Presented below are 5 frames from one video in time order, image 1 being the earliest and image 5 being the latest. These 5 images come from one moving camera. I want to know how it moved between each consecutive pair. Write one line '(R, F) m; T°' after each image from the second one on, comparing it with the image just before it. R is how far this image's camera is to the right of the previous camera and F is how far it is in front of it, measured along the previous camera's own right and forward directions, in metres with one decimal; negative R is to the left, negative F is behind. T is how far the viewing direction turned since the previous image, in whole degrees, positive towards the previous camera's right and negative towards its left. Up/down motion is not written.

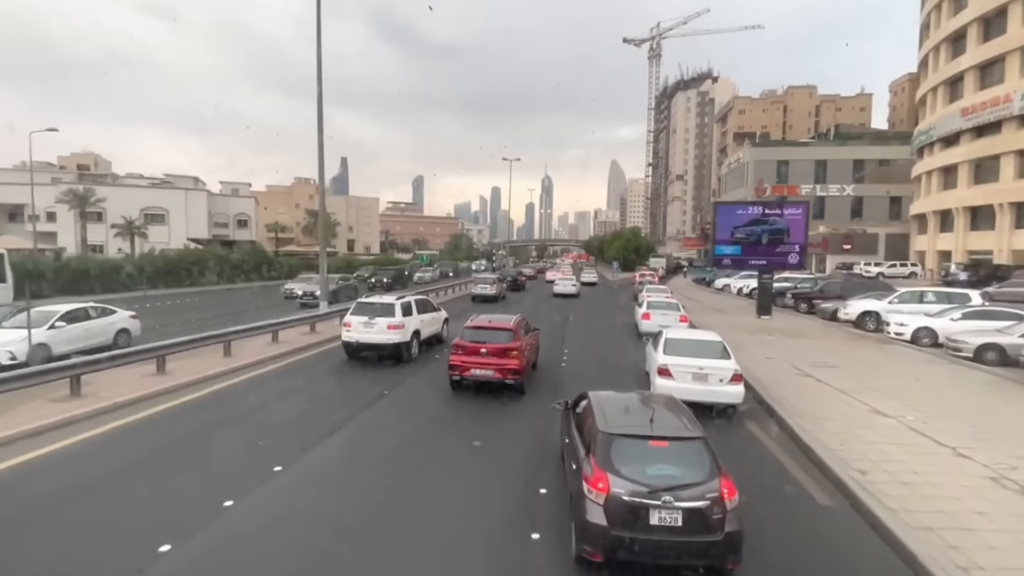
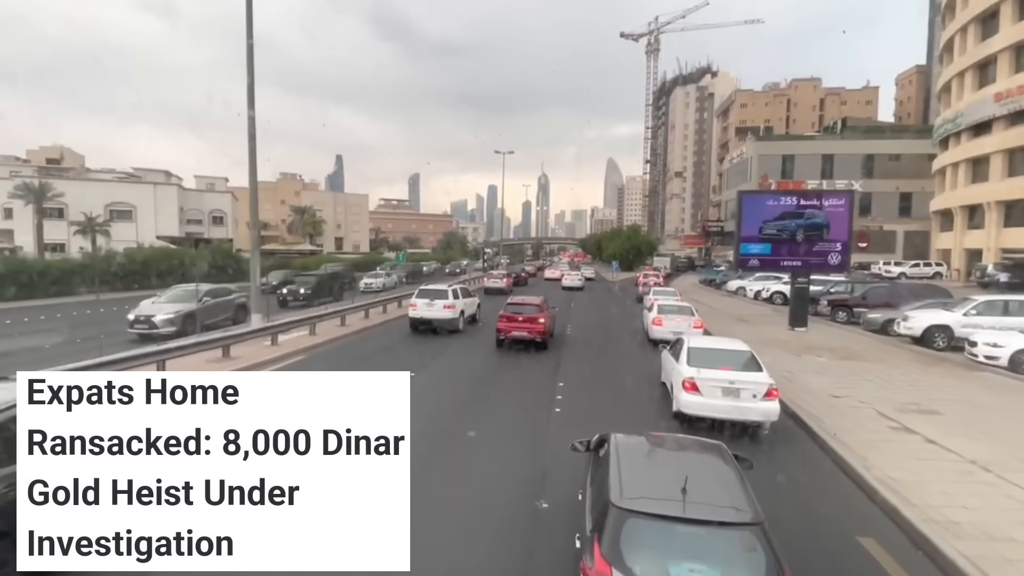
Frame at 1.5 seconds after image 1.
(+0.4, +4.4) m; 0°
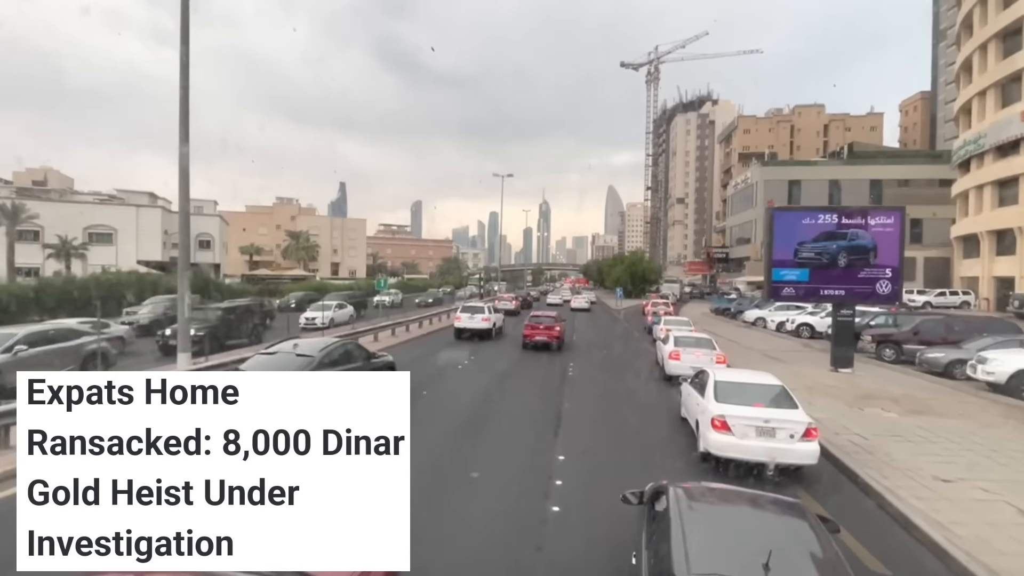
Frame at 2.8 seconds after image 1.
(+0.2, +3.2) m; 0°
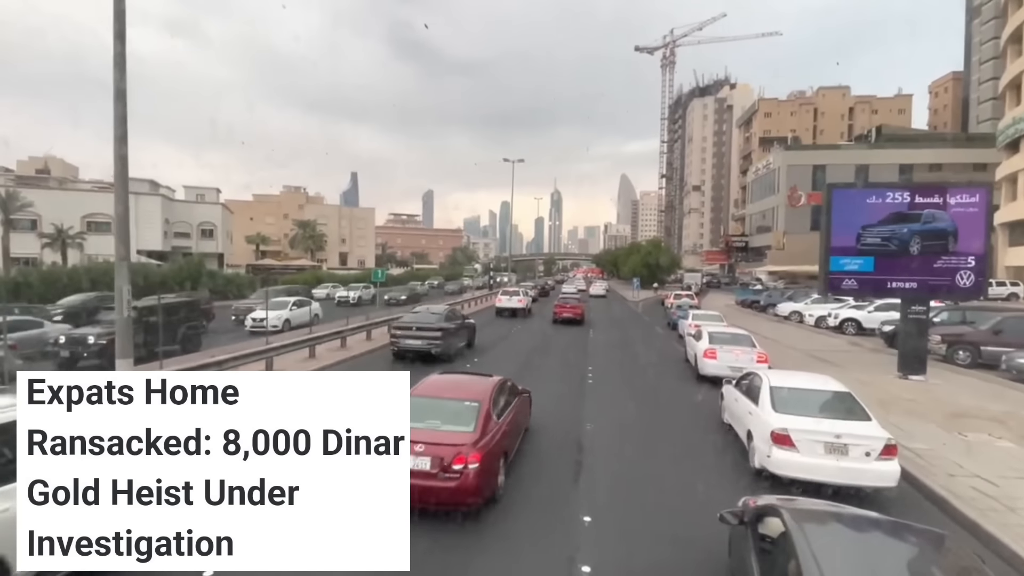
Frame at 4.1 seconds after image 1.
(0.0, +2.6) m; -1°
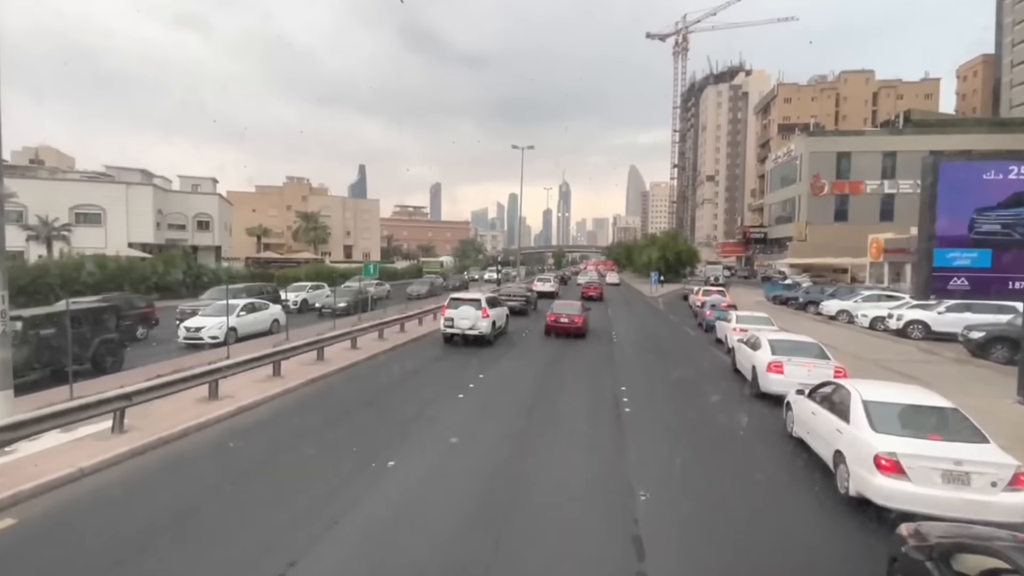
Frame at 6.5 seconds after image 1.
(-0.1, +3.3) m; -1°
